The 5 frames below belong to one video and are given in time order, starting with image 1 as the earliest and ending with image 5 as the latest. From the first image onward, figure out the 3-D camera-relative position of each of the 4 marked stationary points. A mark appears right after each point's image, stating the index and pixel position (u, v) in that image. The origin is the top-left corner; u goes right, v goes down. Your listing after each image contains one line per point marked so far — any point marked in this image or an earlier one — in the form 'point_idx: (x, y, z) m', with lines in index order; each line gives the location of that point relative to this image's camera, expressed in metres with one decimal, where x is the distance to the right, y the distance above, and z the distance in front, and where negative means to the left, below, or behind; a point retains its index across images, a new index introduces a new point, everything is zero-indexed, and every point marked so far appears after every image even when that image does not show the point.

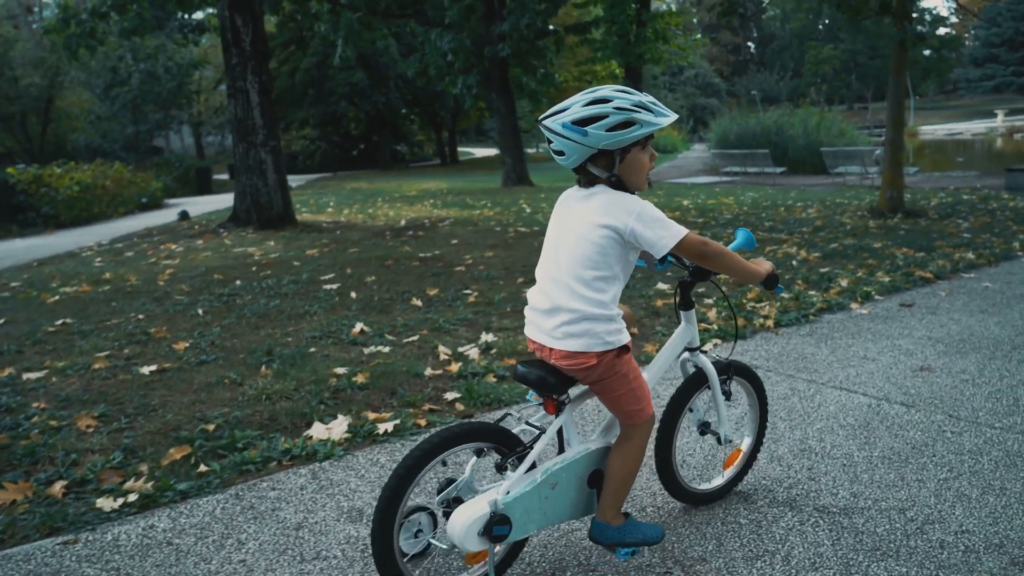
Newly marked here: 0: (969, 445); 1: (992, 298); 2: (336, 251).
0: (+2.3, -0.8, +4.0) m
1: (+4.5, -0.1, +7.5) m
2: (-2.5, +0.5, +11.2) m
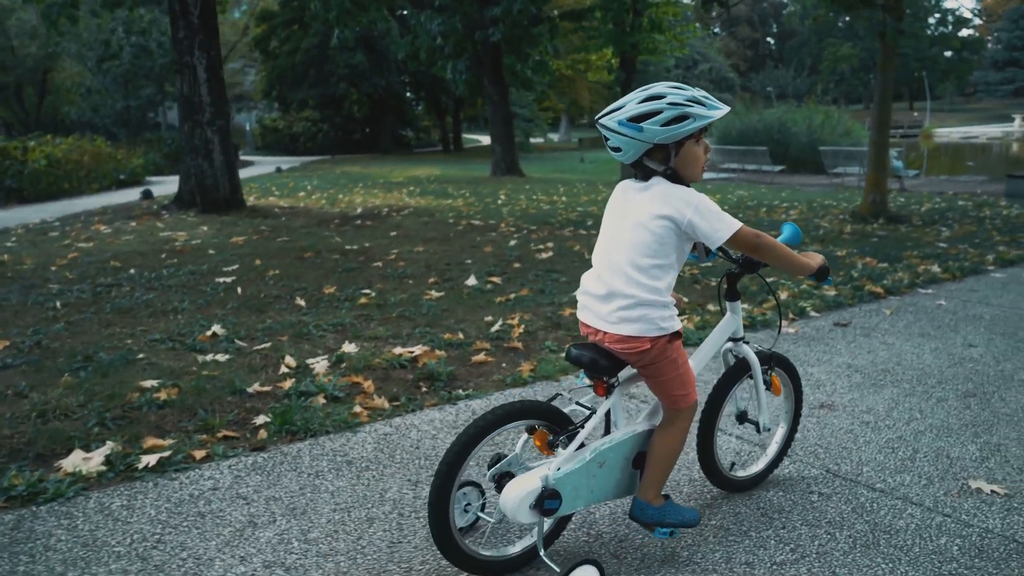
0: (+1.3, -0.9, +3.3) m
1: (+3.6, -0.3, +6.8) m
2: (-3.3, +0.6, +10.6) m
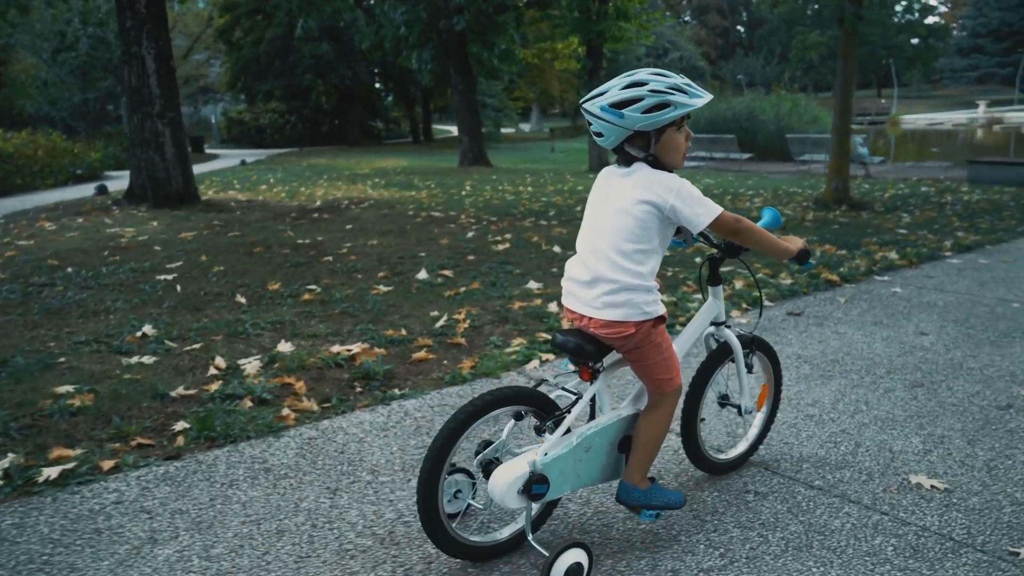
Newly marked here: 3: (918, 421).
0: (+1.0, -0.9, +3.2) m
1: (+3.2, -0.2, +6.7) m
2: (-3.8, +0.7, +10.3) m
3: (+2.1, -0.7, +4.1) m
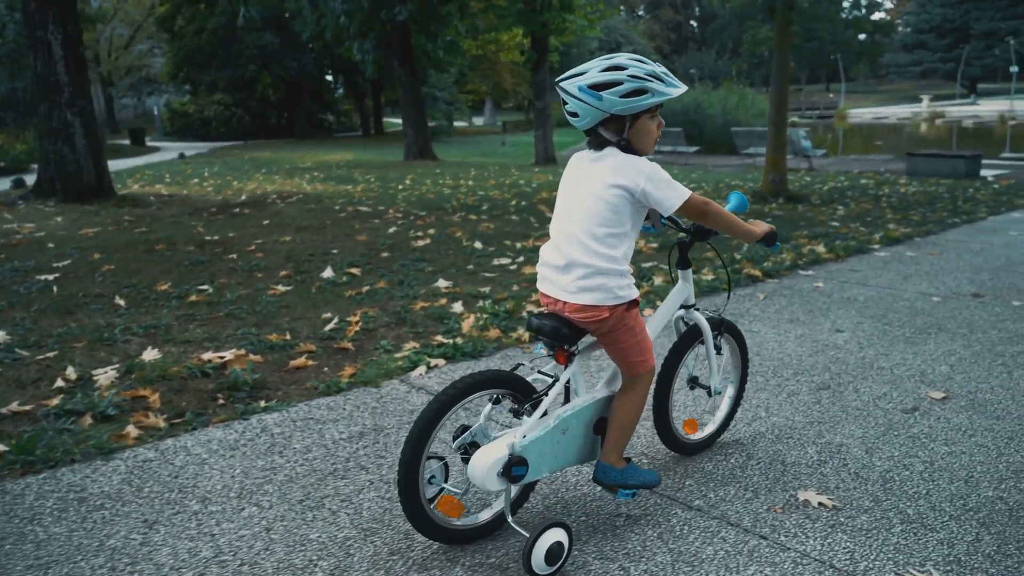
0: (+0.4, -0.9, +2.8) m
1: (+2.4, -0.1, +6.5) m
2: (-4.7, +0.7, +9.7) m
3: (+1.5, -0.7, +3.8) m
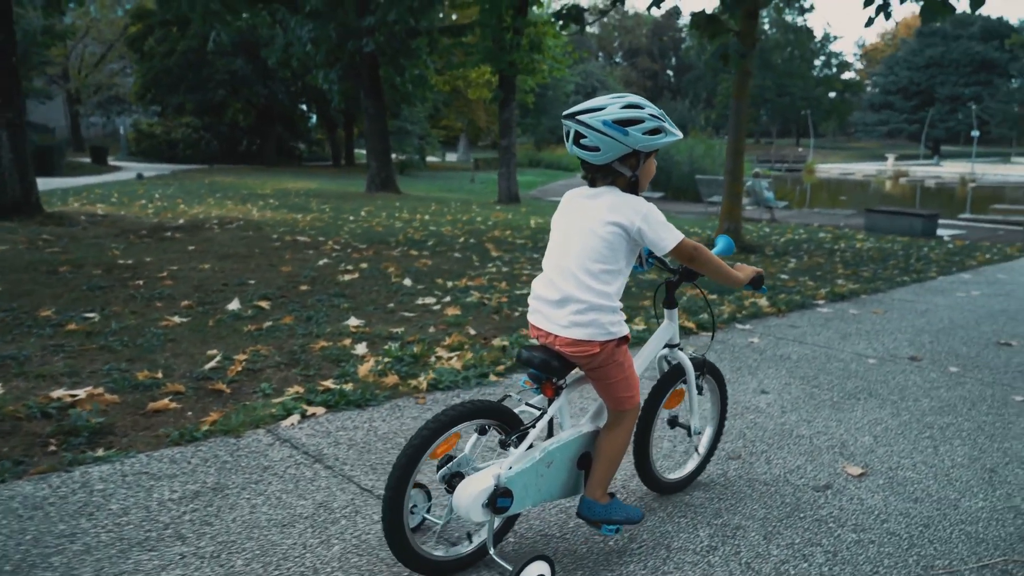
0: (-0.1, -1.1, +2.4) m
1: (+1.8, -0.5, +6.2) m
2: (-5.5, +0.4, +9.1) m
3: (+0.9, -0.9, +3.4) m
